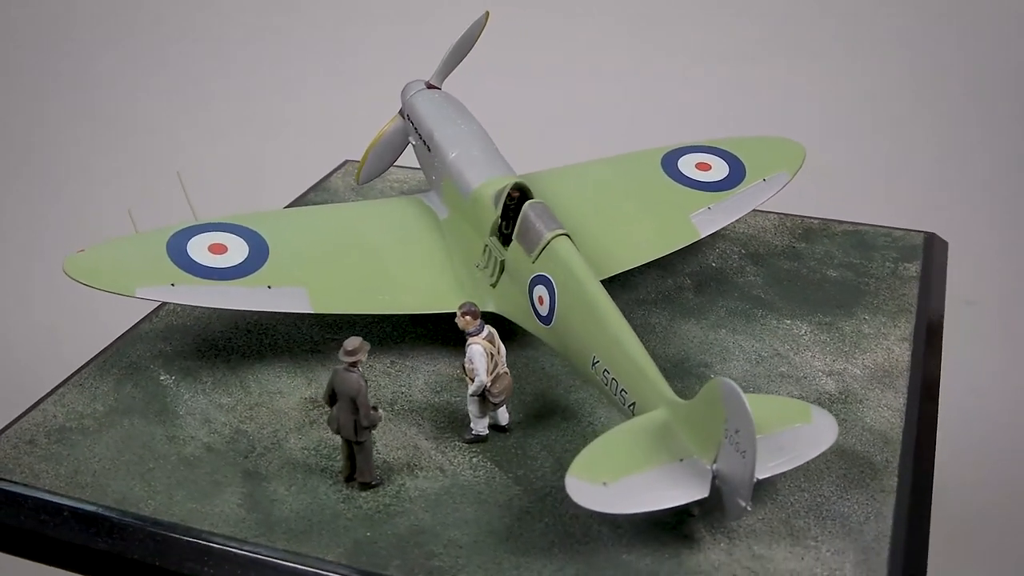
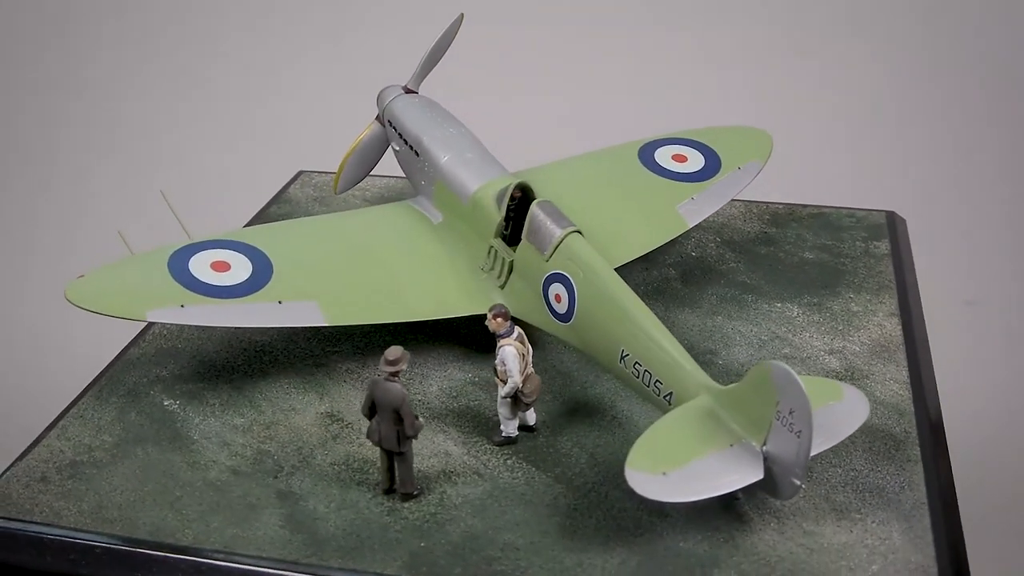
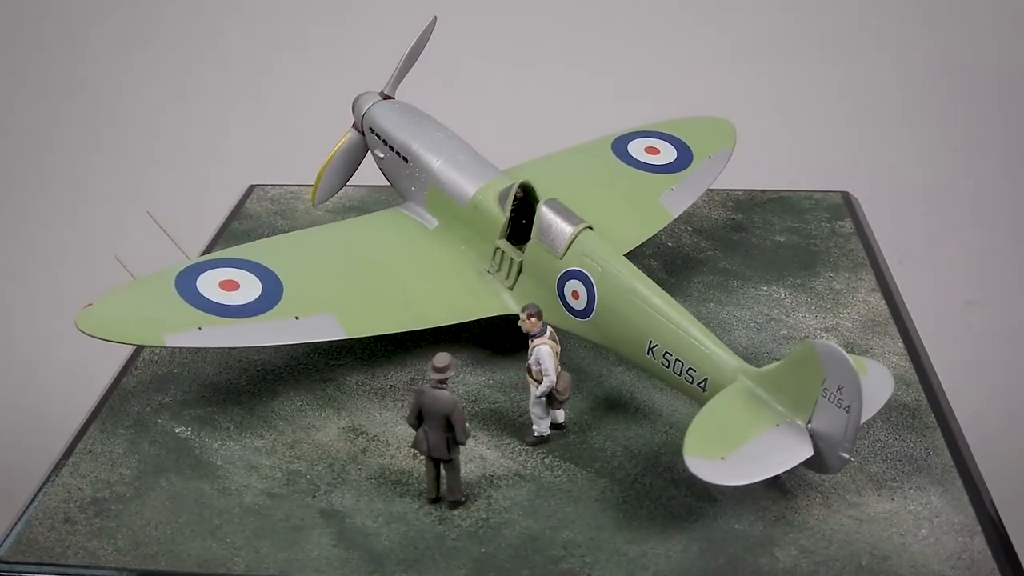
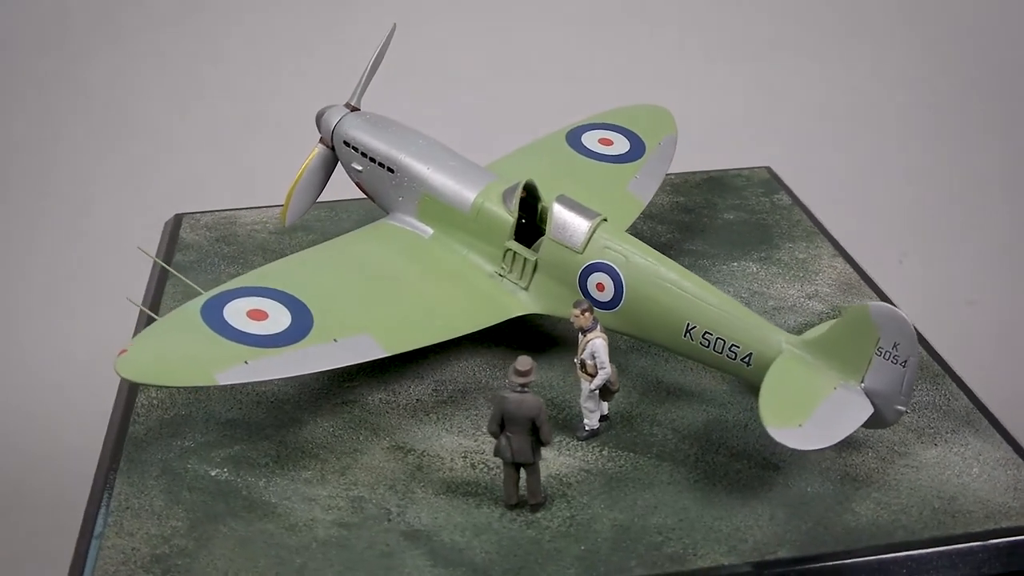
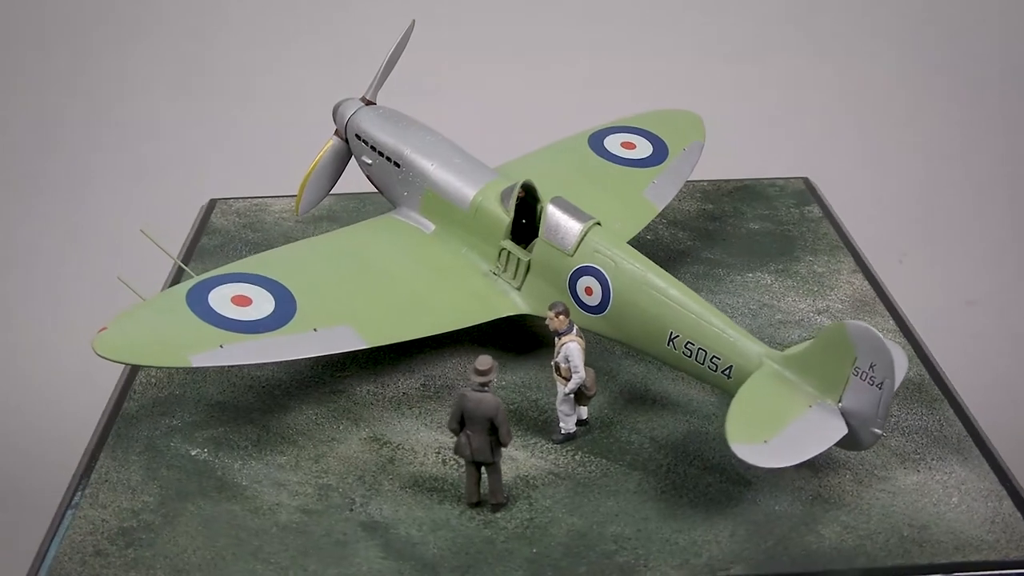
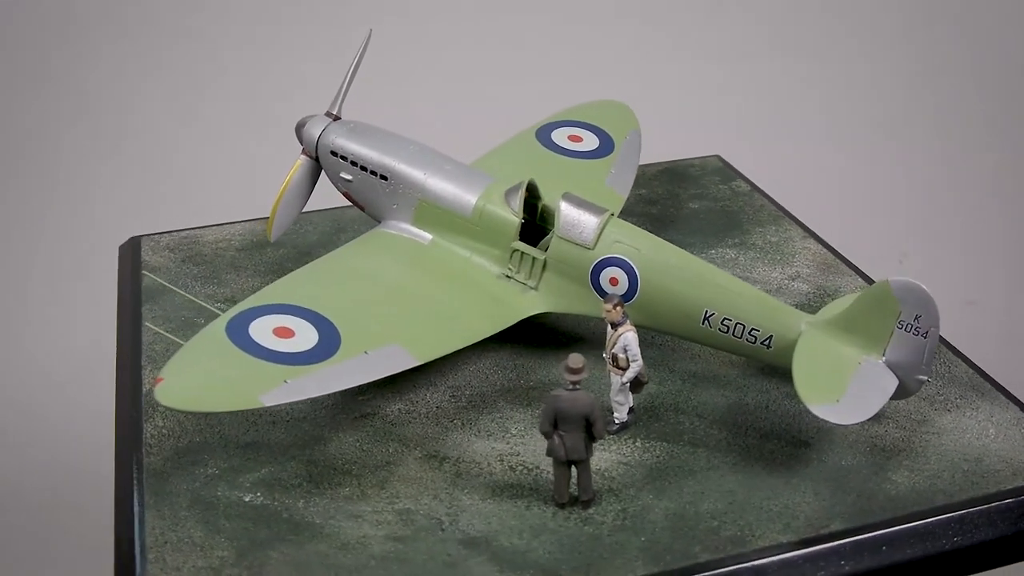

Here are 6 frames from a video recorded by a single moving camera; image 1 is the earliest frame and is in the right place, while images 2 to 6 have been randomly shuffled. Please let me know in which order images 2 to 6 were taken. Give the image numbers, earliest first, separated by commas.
2, 3, 5, 4, 6
